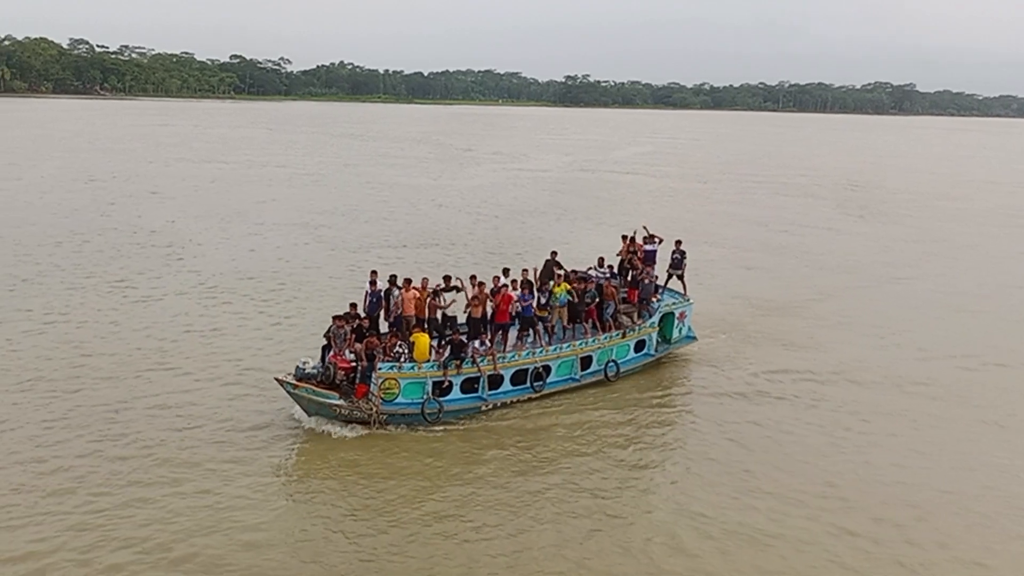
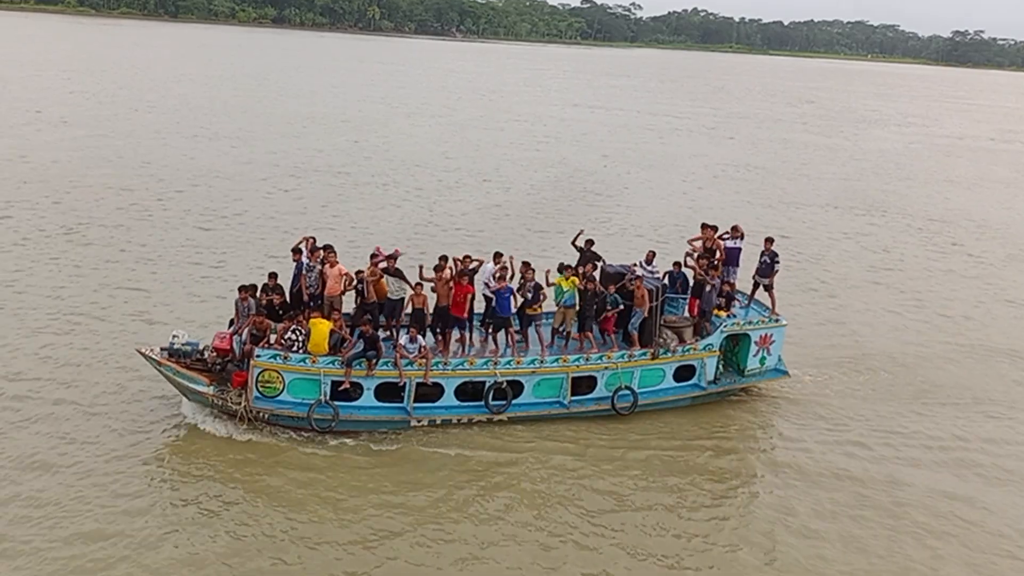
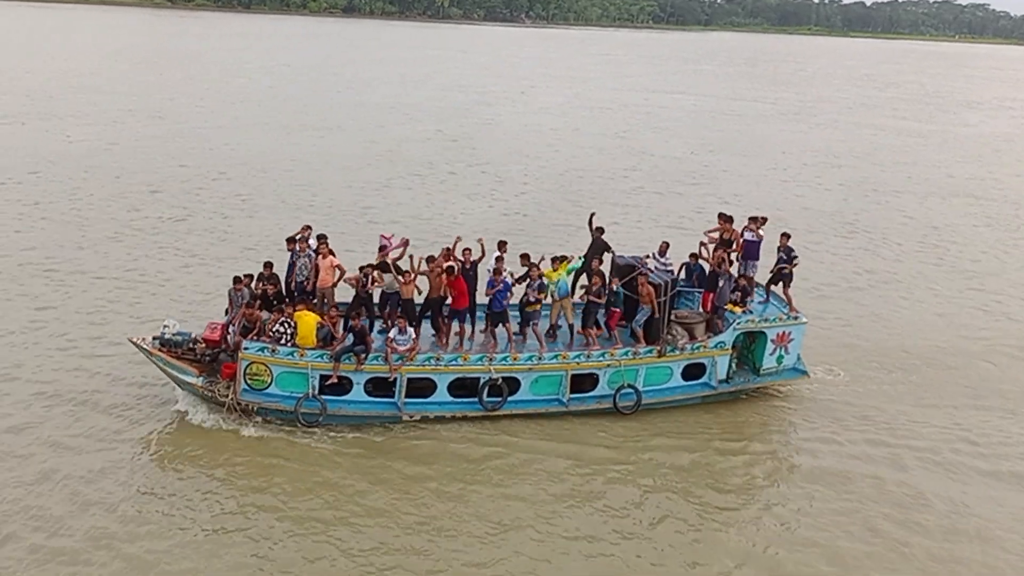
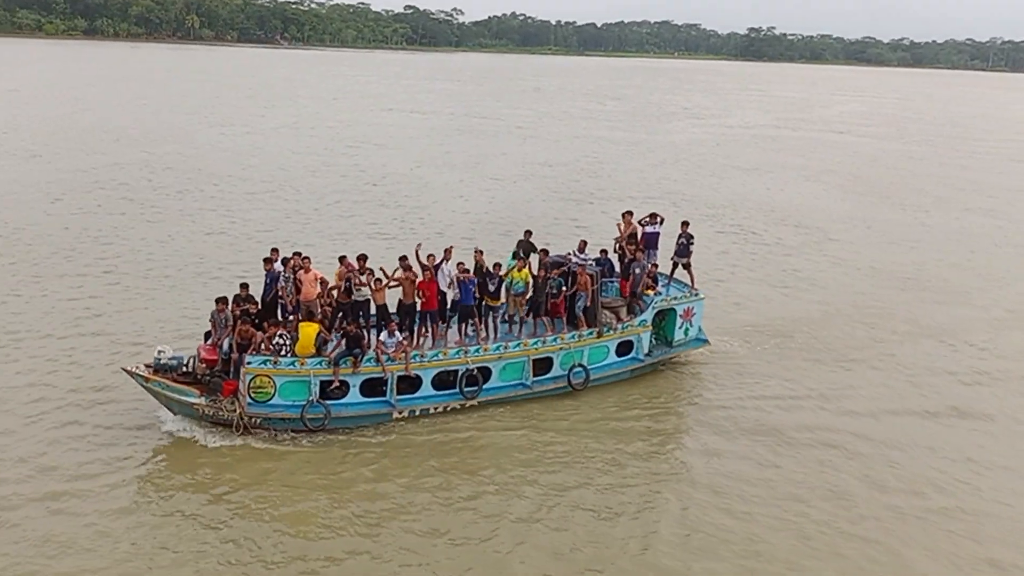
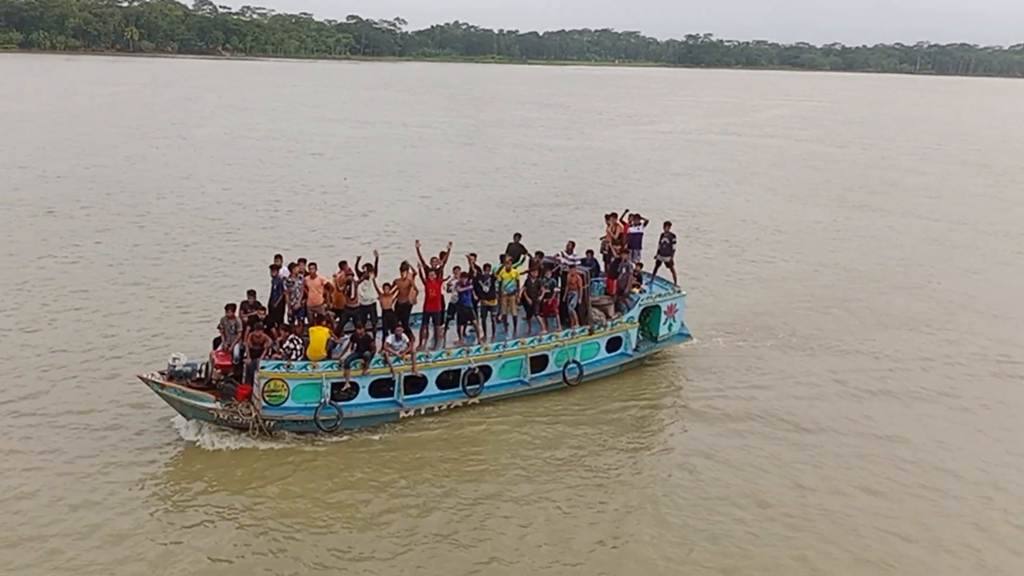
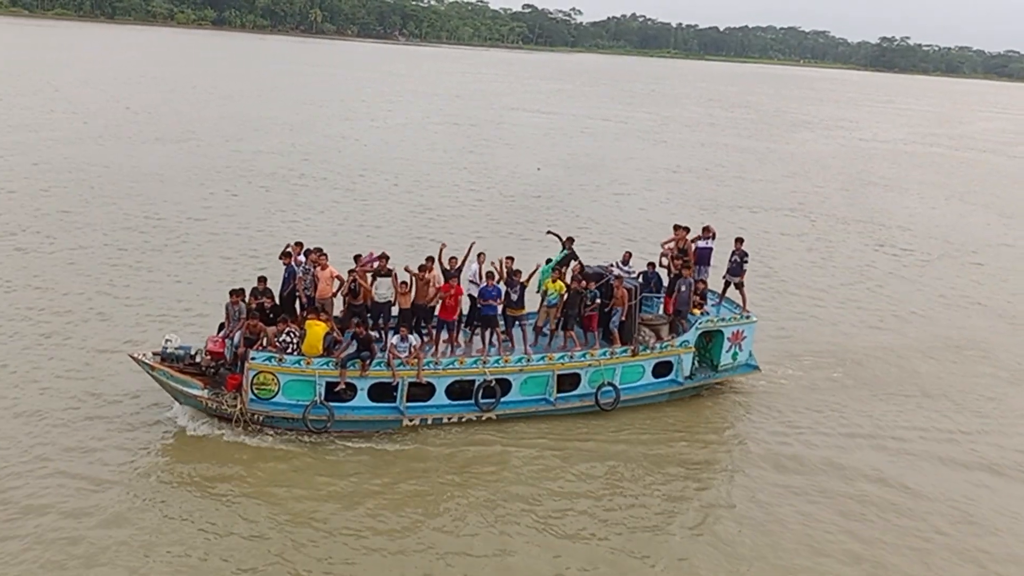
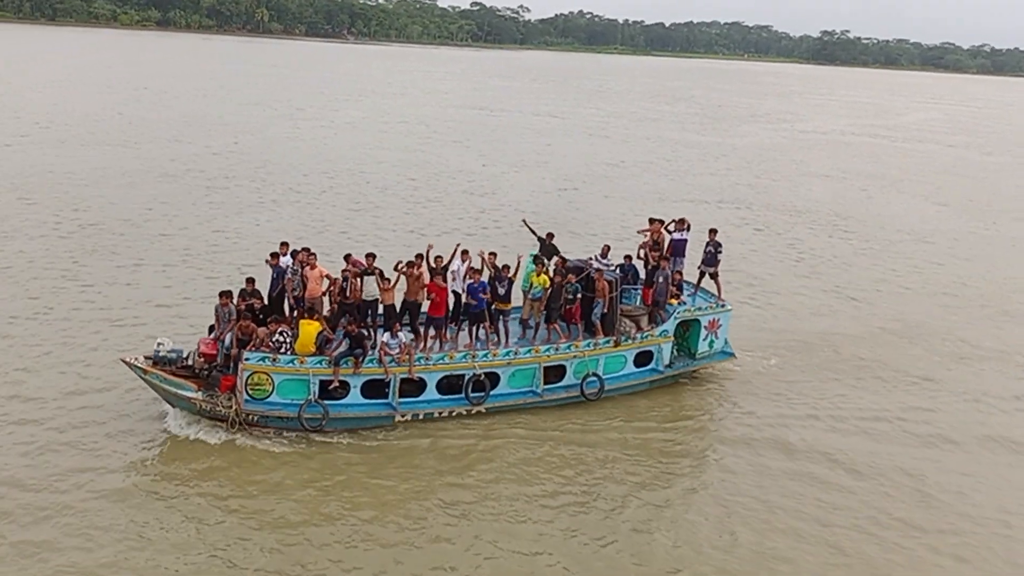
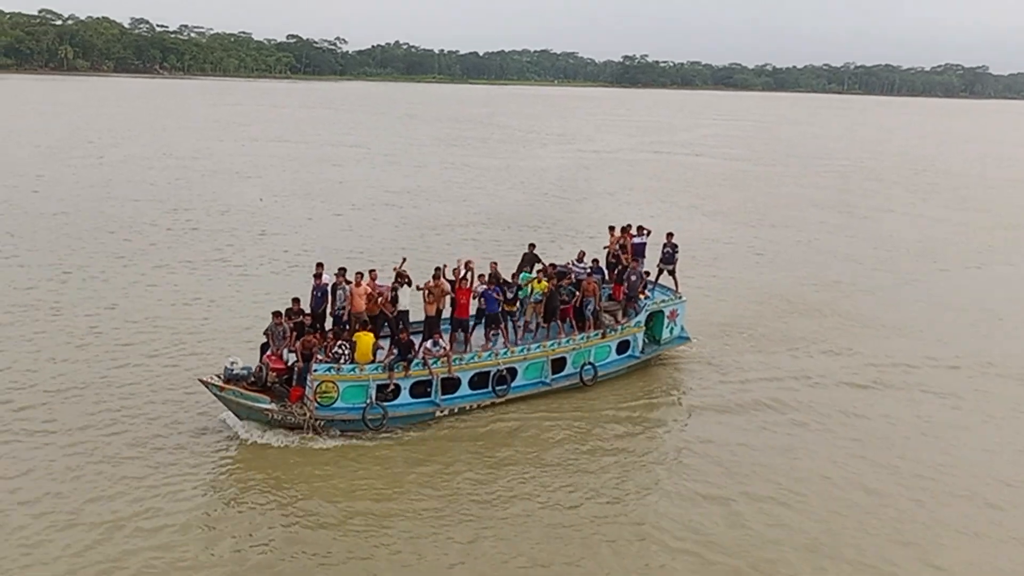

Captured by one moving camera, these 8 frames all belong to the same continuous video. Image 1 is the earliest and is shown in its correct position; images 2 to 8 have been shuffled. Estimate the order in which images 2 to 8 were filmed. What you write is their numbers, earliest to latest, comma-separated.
8, 5, 4, 7, 6, 2, 3
